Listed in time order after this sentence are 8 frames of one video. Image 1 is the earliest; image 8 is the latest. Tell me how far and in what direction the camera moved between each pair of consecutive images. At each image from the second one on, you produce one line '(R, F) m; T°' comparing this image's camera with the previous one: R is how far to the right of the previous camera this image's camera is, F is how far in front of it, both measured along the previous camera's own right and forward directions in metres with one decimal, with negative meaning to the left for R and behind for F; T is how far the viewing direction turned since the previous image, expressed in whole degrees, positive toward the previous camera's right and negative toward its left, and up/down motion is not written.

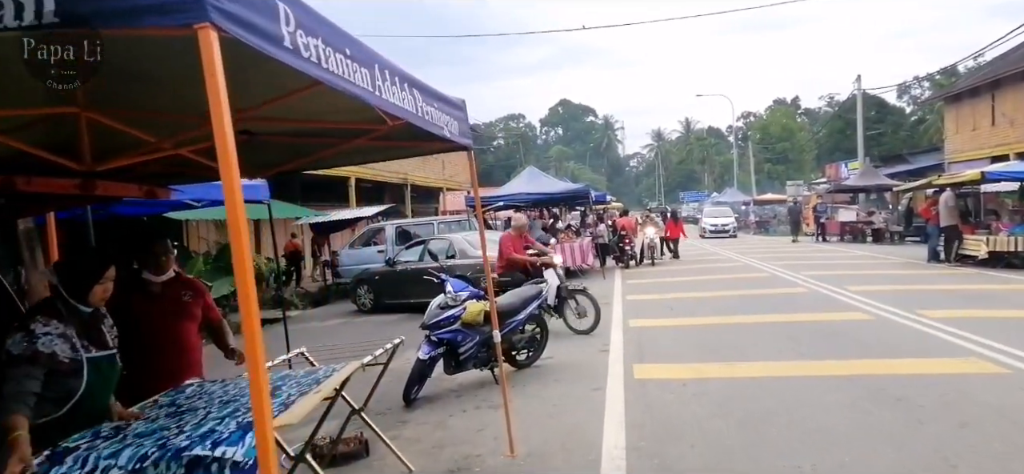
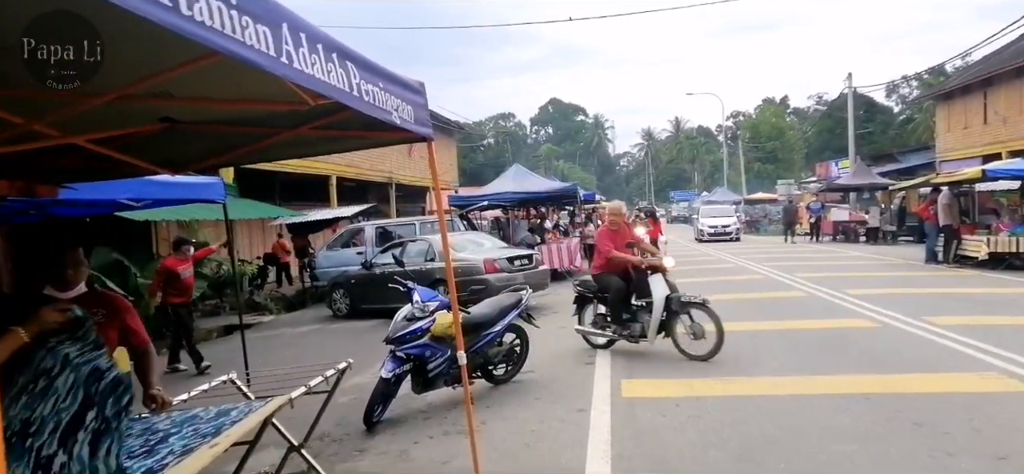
(+0.1, +0.6) m; +1°
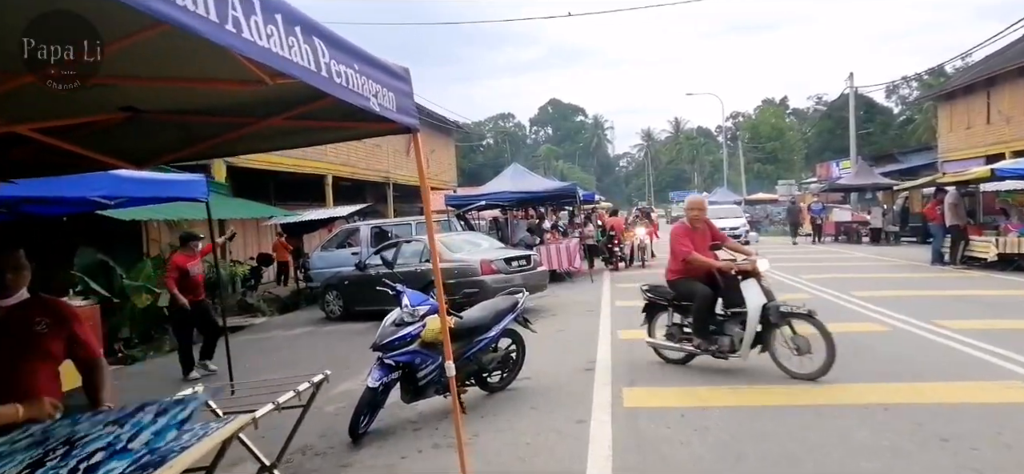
(0.0, +0.3) m; 0°
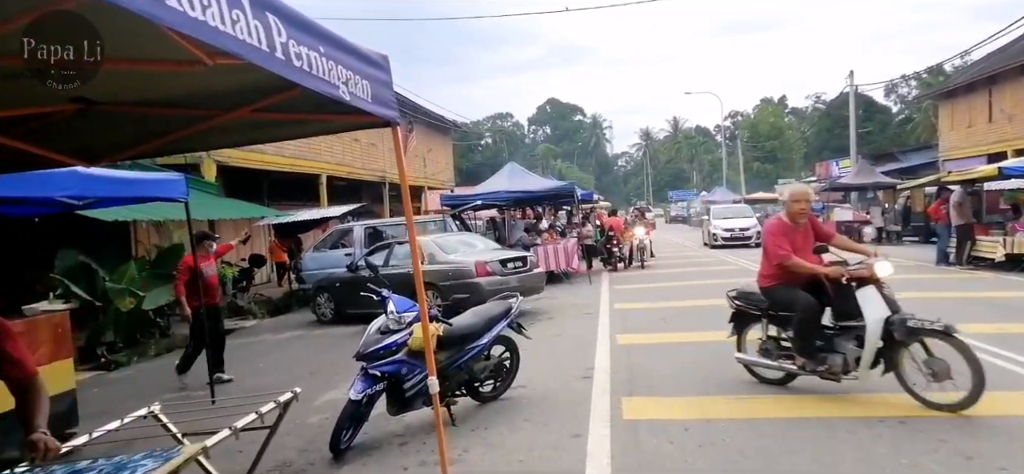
(0.0, +0.3) m; 0°
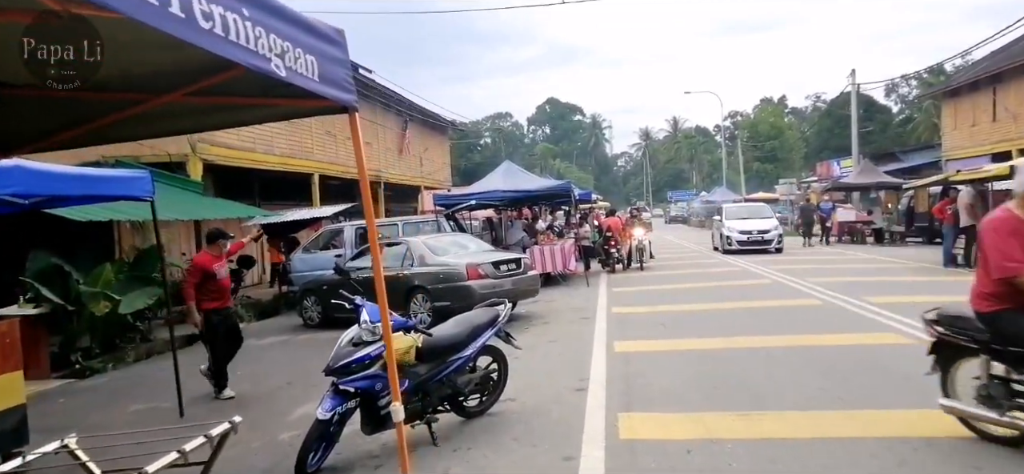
(+0.1, +0.4) m; 0°
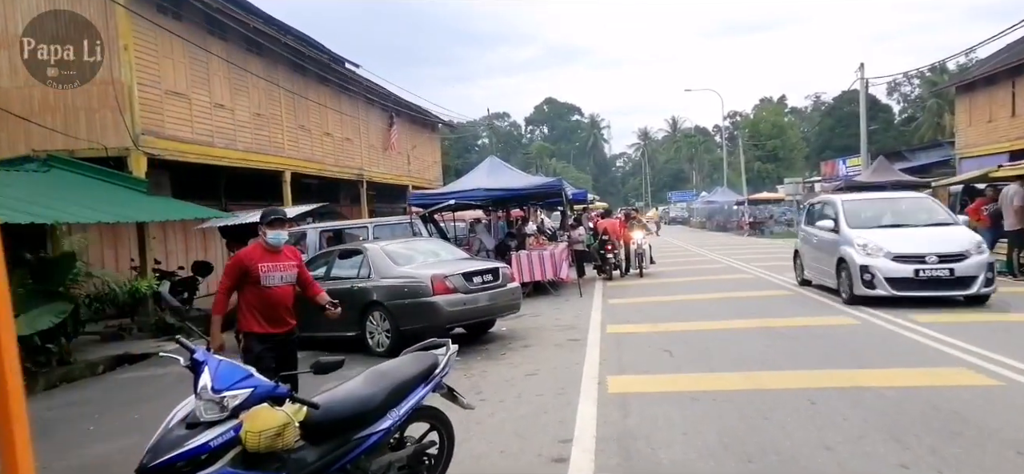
(+0.3, +1.6) m; 0°
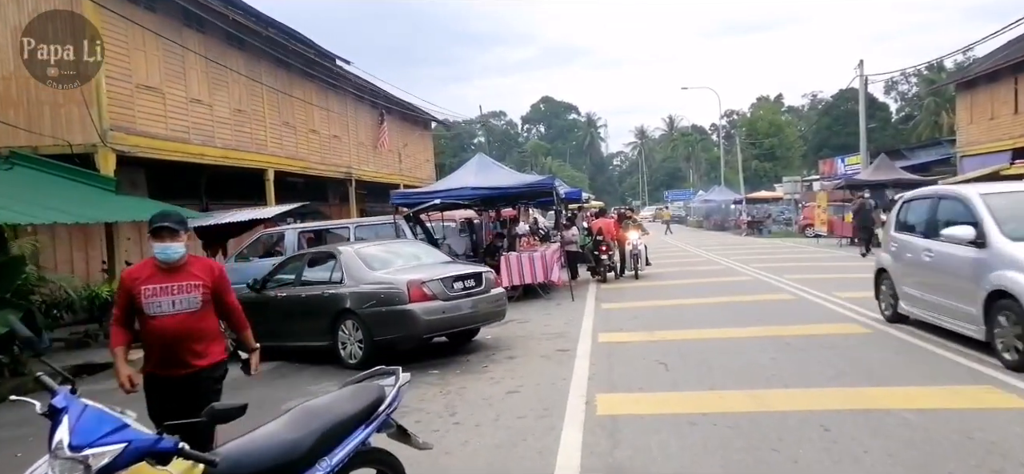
(+0.2, +0.6) m; 0°
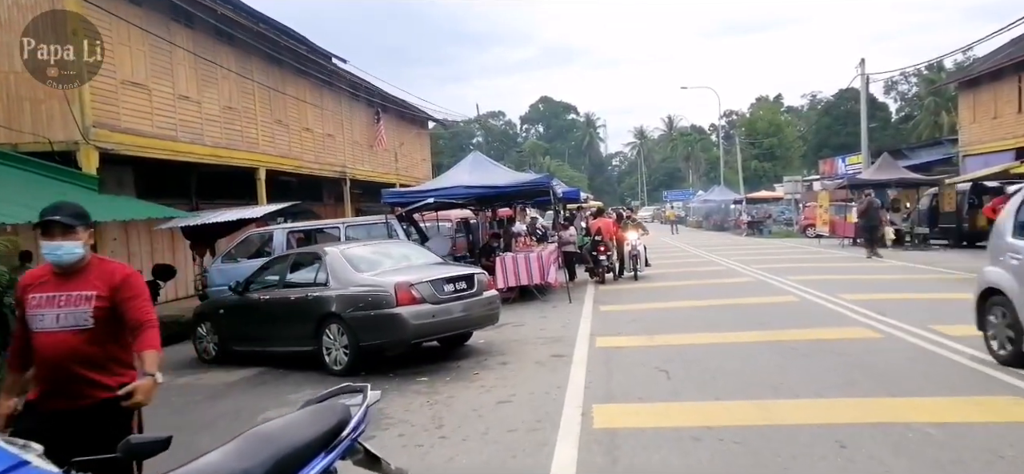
(+0.1, +0.3) m; 0°
